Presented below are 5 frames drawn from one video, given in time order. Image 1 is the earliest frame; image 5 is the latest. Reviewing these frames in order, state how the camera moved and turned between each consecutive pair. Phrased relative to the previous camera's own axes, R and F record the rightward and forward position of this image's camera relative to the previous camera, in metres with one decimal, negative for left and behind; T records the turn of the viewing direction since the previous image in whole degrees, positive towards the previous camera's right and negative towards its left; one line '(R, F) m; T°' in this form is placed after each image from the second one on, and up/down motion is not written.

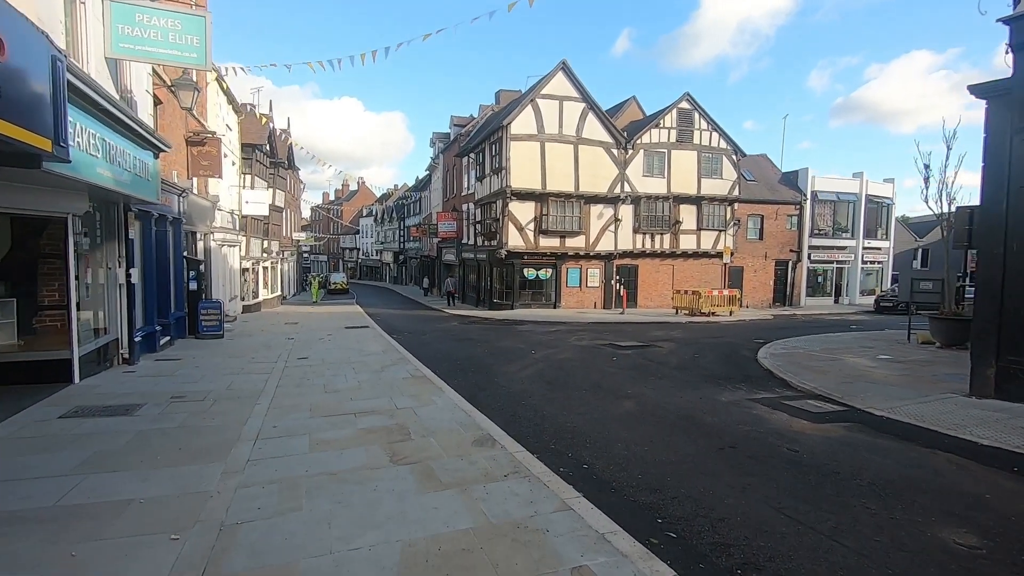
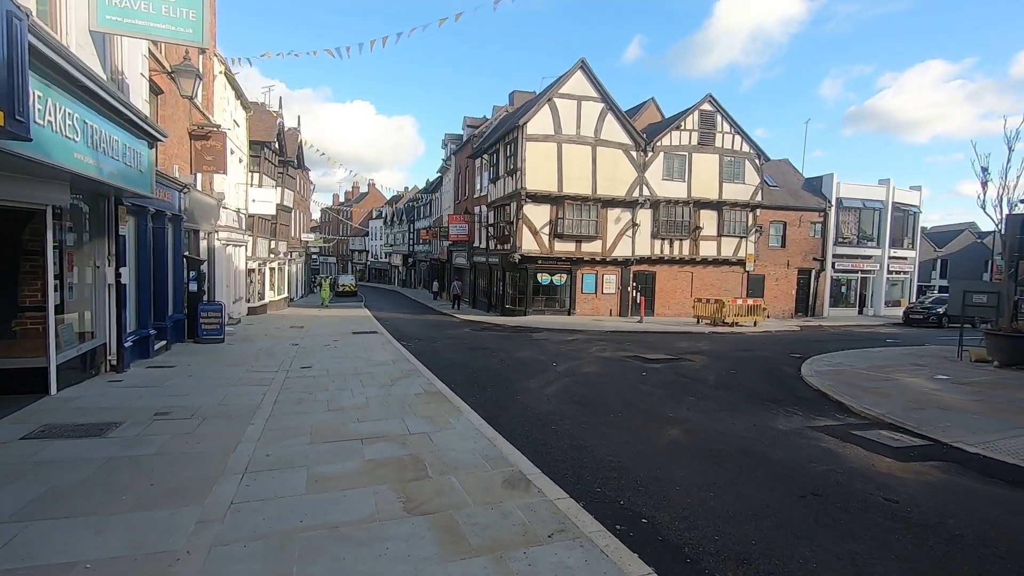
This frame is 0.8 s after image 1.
(-0.3, +0.9) m; -1°
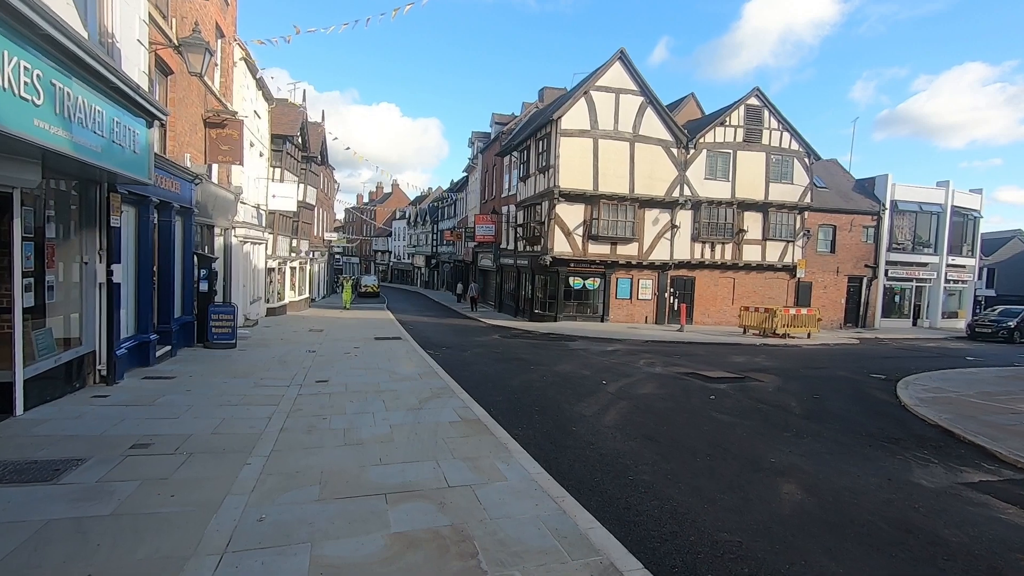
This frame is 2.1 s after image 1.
(-0.5, +1.5) m; -2°
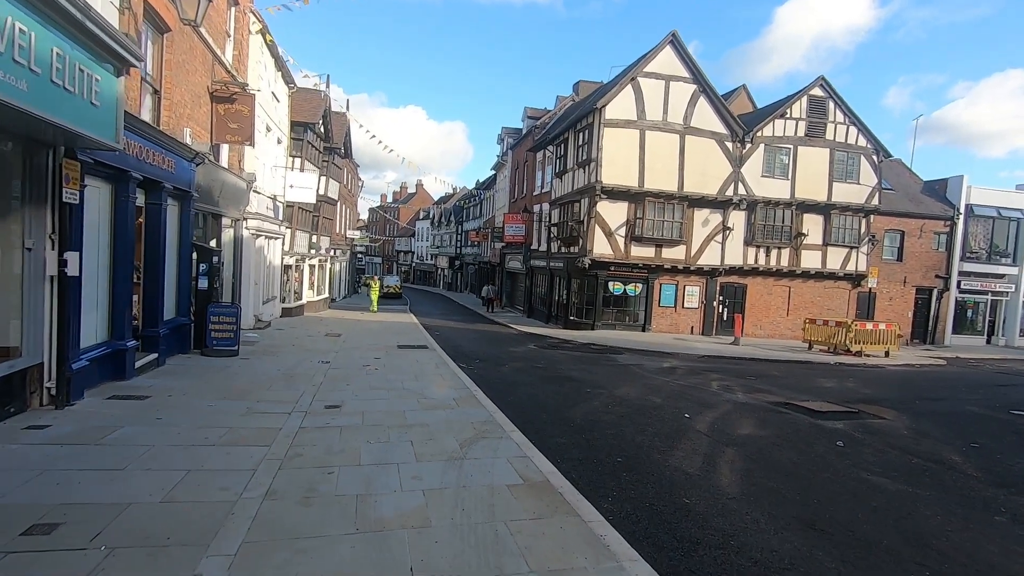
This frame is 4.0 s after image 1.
(-0.6, +2.1) m; -2°
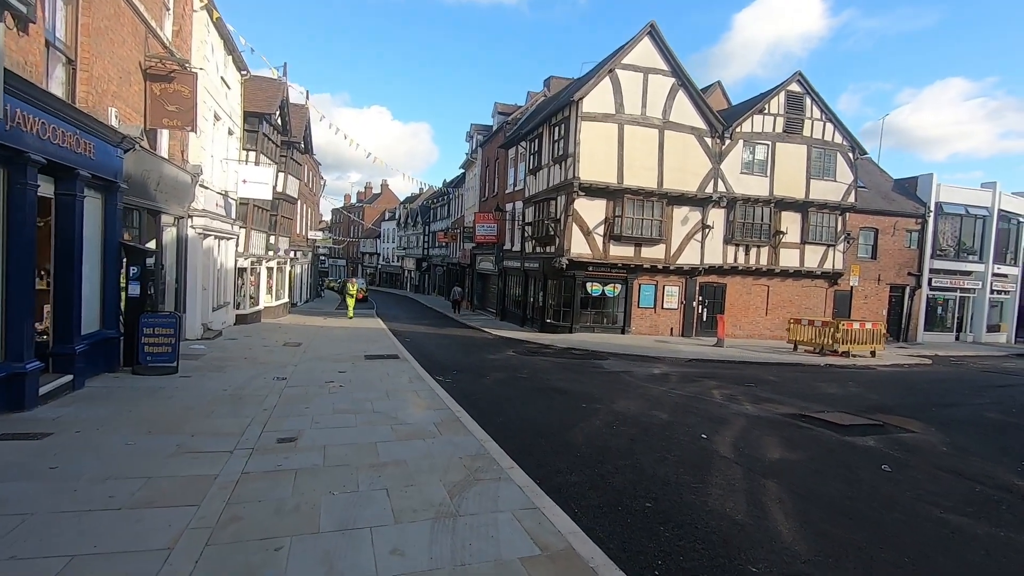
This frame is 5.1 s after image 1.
(-0.3, +1.2) m; +4°
